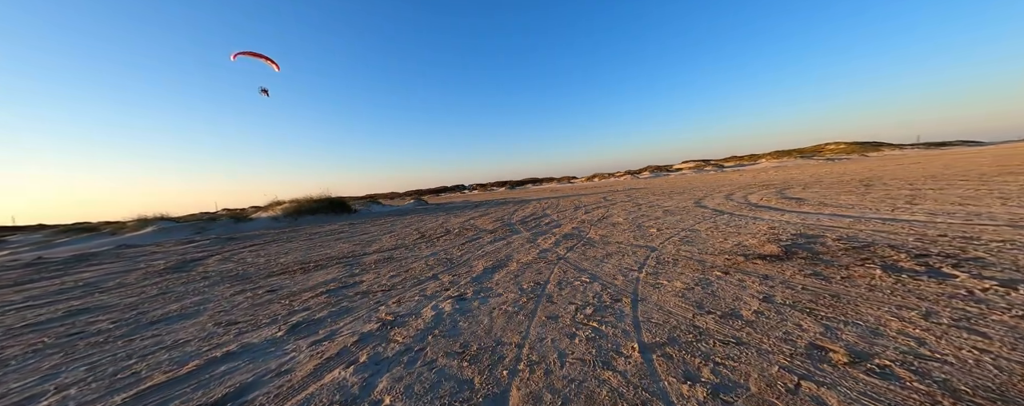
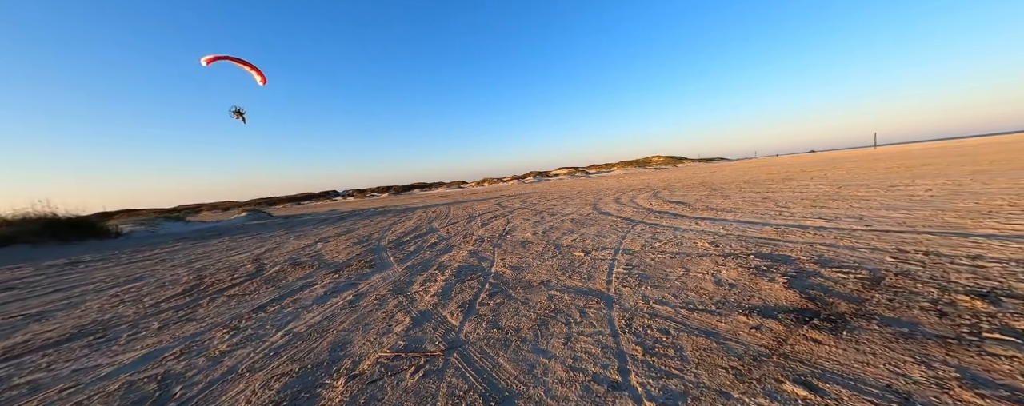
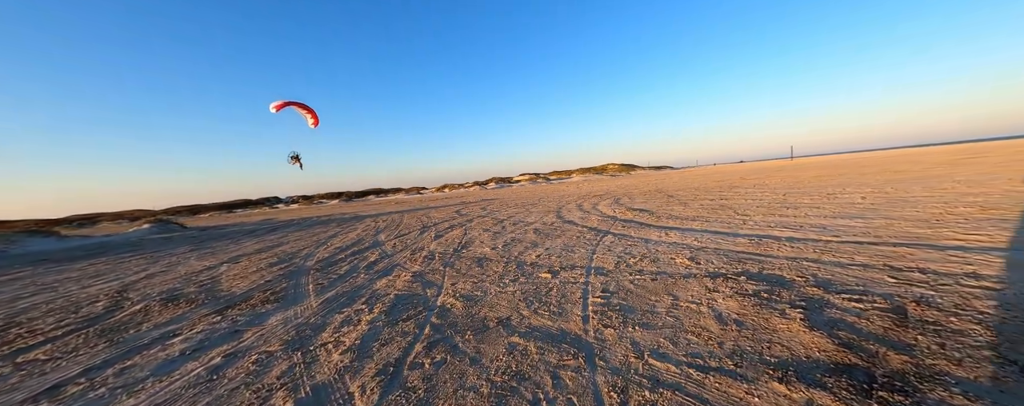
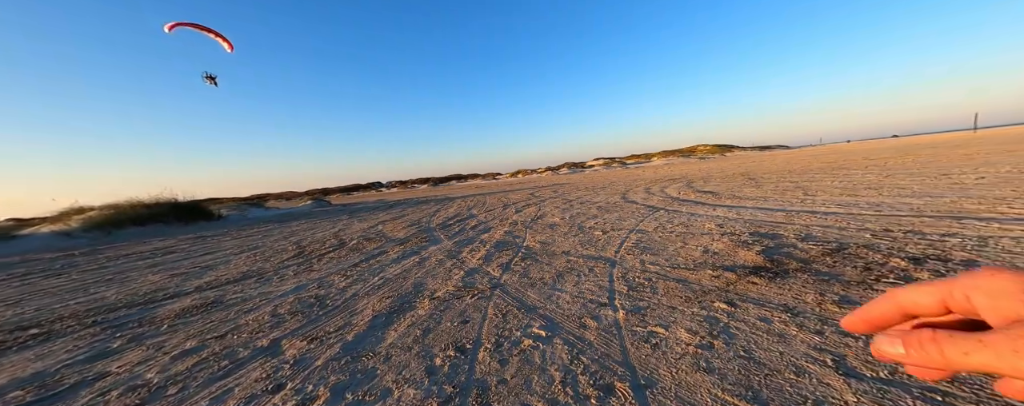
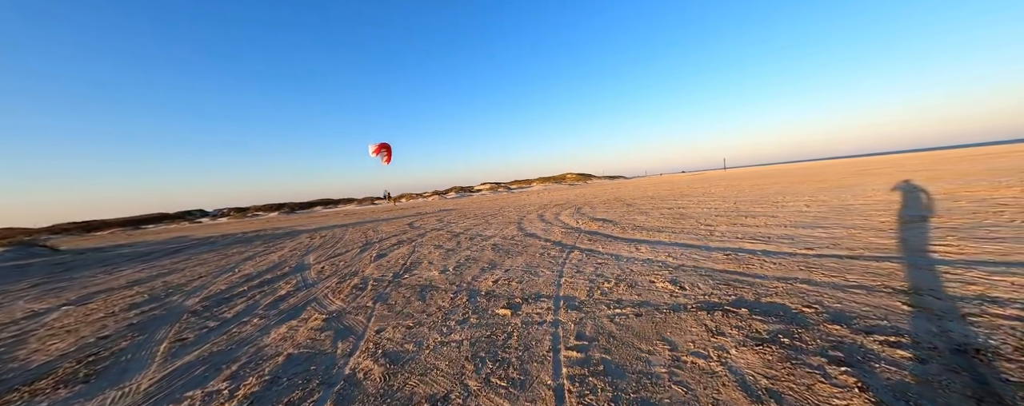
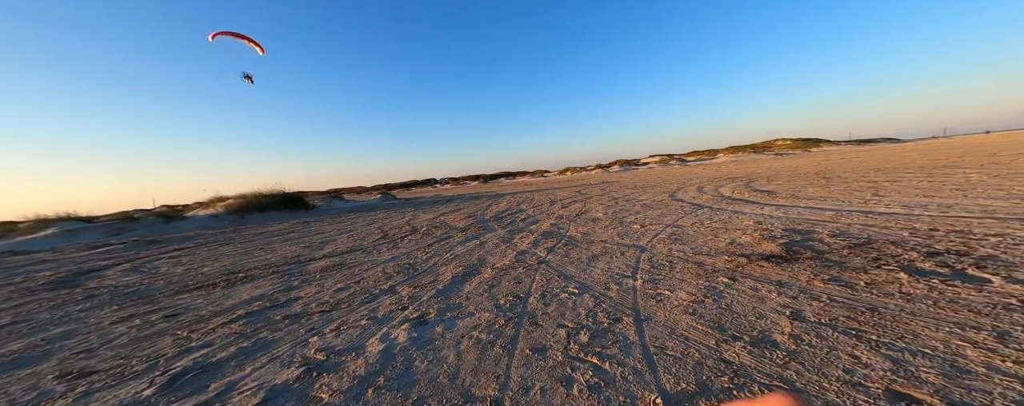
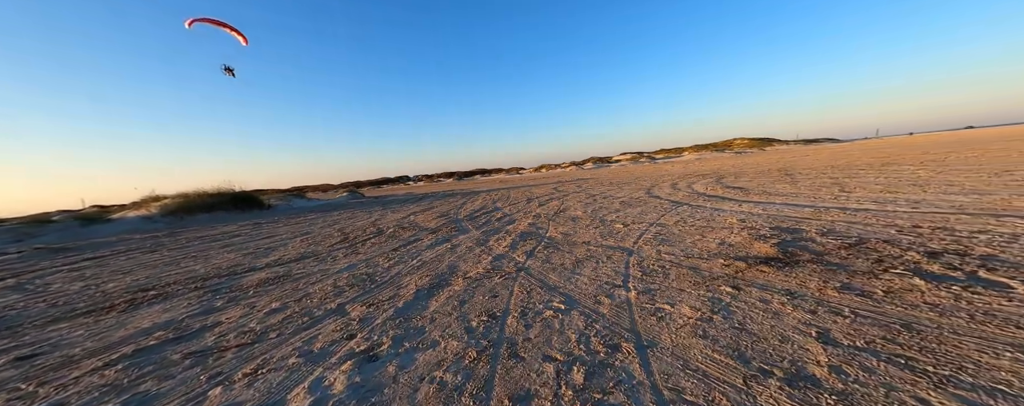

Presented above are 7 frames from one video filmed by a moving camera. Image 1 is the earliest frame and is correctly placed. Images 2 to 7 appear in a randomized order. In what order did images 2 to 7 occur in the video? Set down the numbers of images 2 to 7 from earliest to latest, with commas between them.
6, 7, 4, 2, 3, 5
